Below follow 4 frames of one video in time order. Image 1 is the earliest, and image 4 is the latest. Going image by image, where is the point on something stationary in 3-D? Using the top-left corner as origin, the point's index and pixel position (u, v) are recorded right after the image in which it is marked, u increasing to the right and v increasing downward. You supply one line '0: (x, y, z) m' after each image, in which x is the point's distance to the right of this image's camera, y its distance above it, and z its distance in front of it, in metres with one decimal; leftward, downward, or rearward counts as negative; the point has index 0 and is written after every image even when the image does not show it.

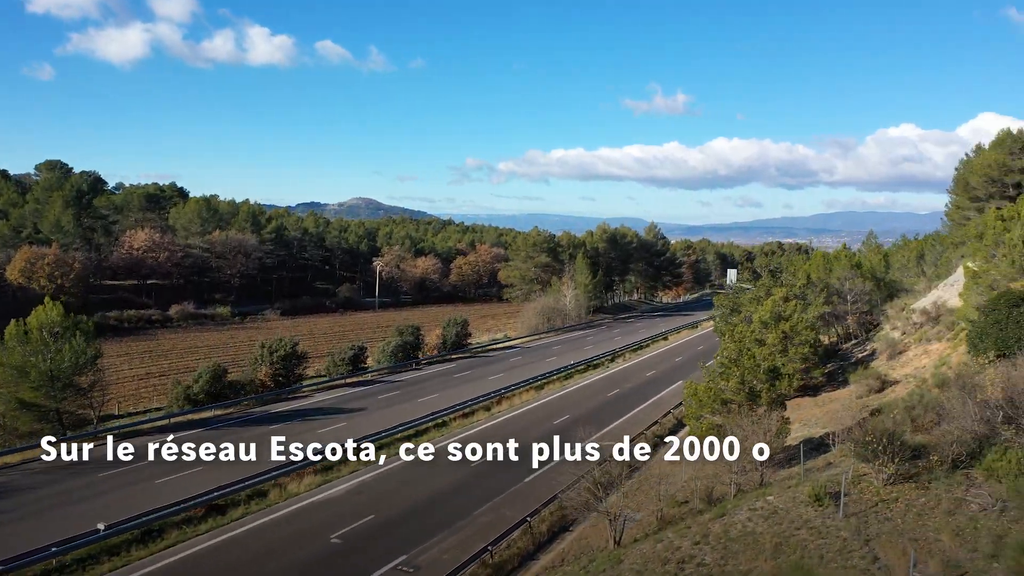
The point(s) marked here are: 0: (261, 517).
0: (-8.7, -8.0, +19.8) m
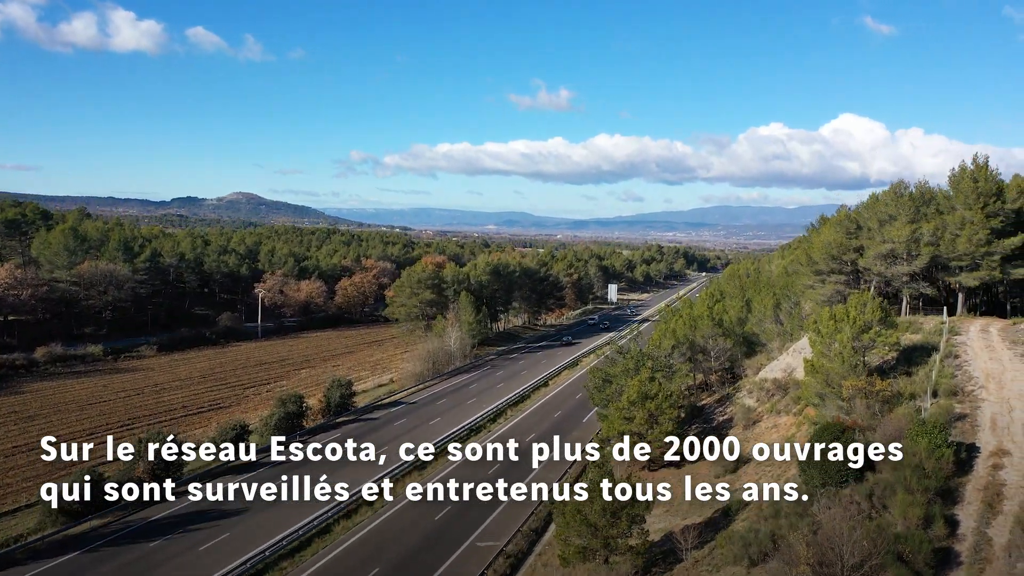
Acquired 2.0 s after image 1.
0: (-13.1, -13.5, +18.1) m
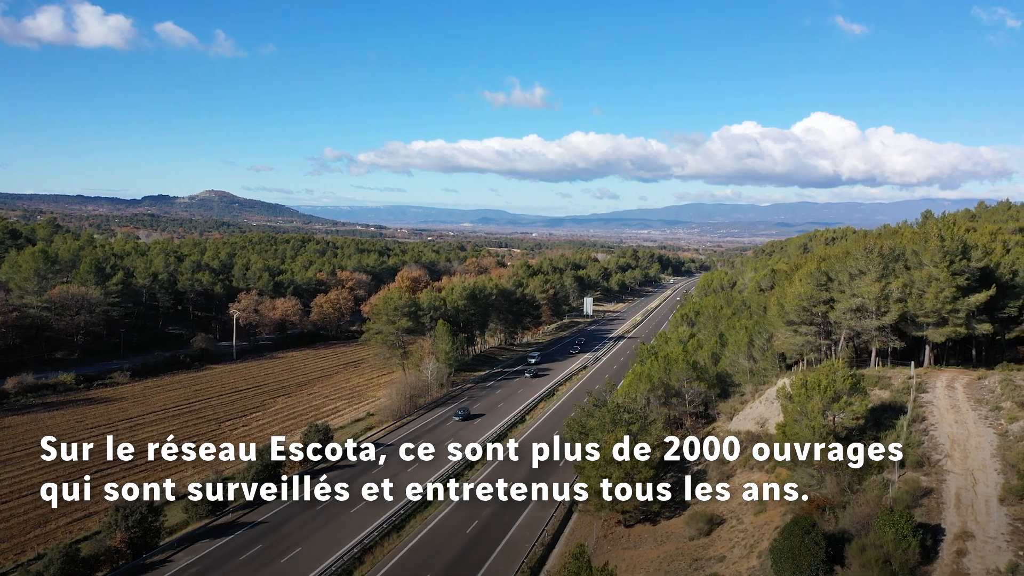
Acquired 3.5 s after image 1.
0: (-13.7, -17.2, +17.7) m
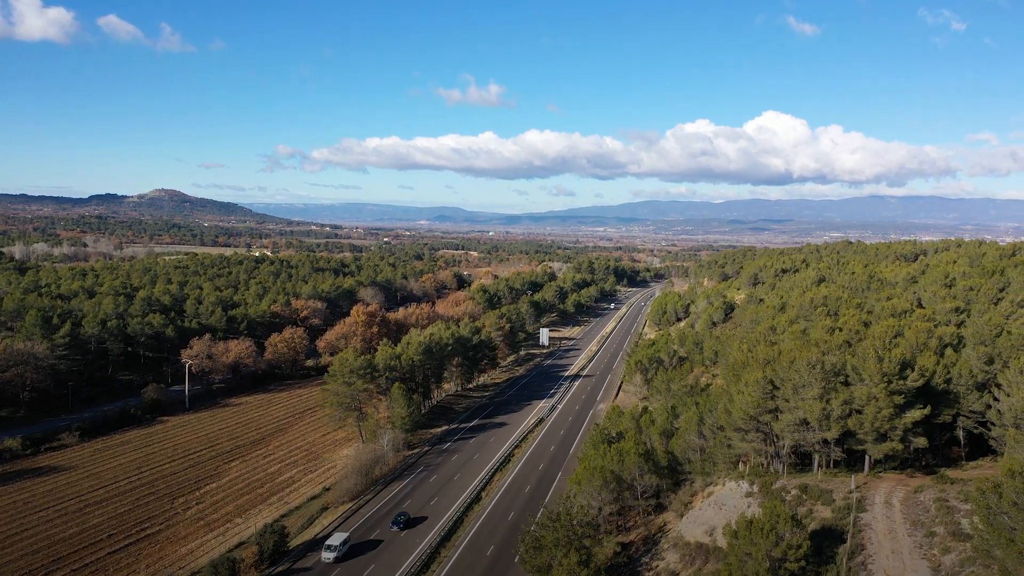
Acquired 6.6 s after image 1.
0: (-15.0, -25.0, +17.3) m
